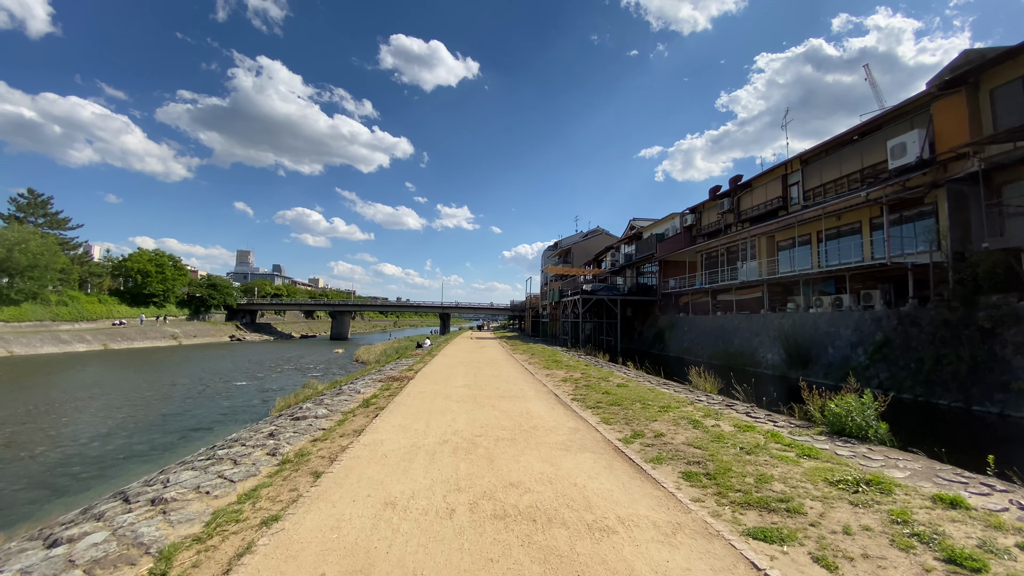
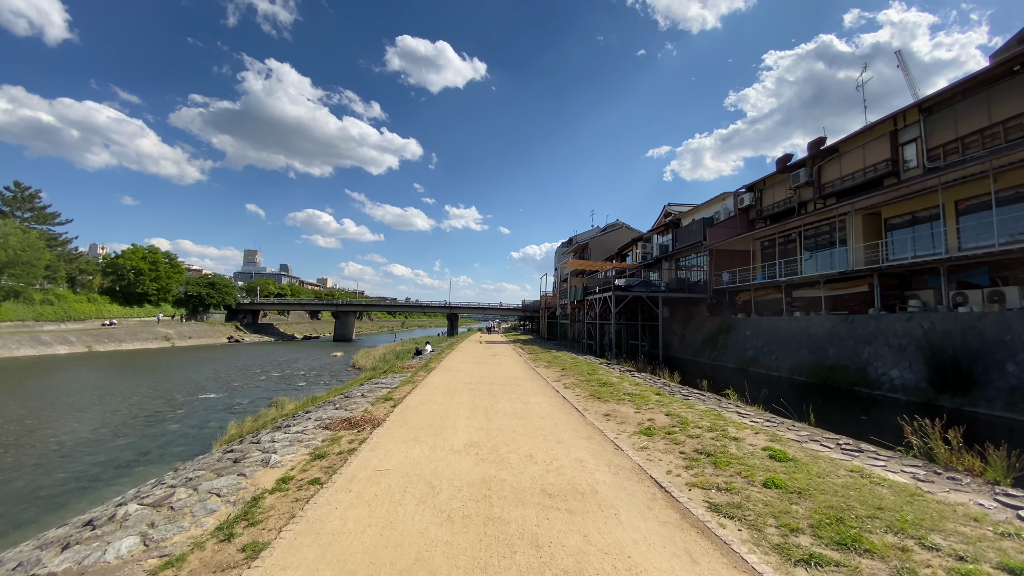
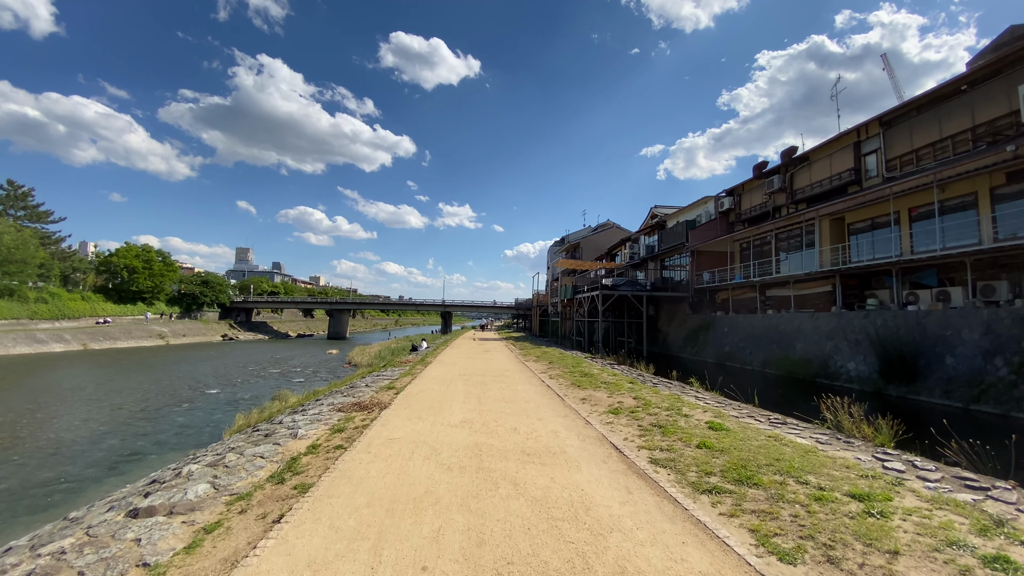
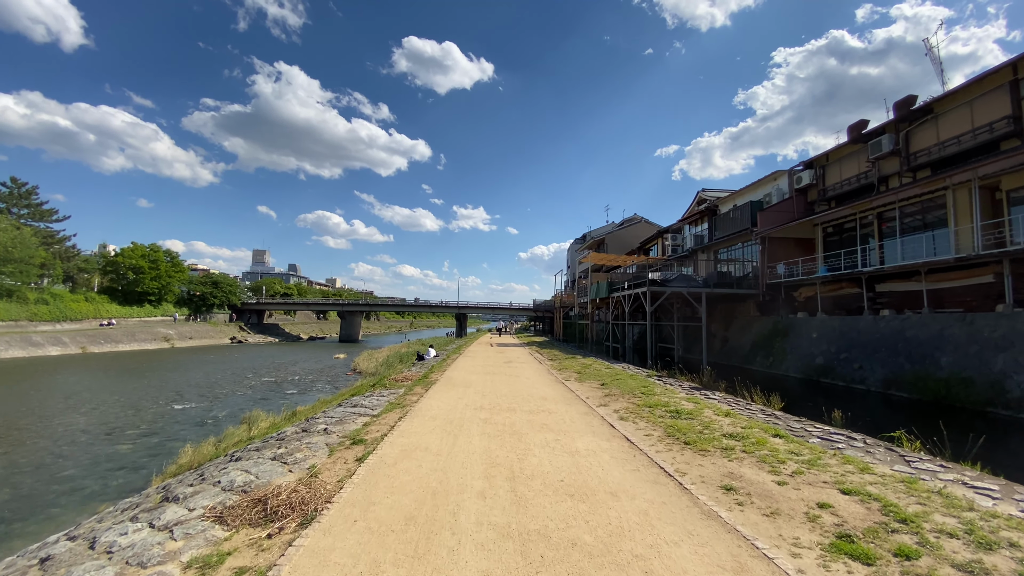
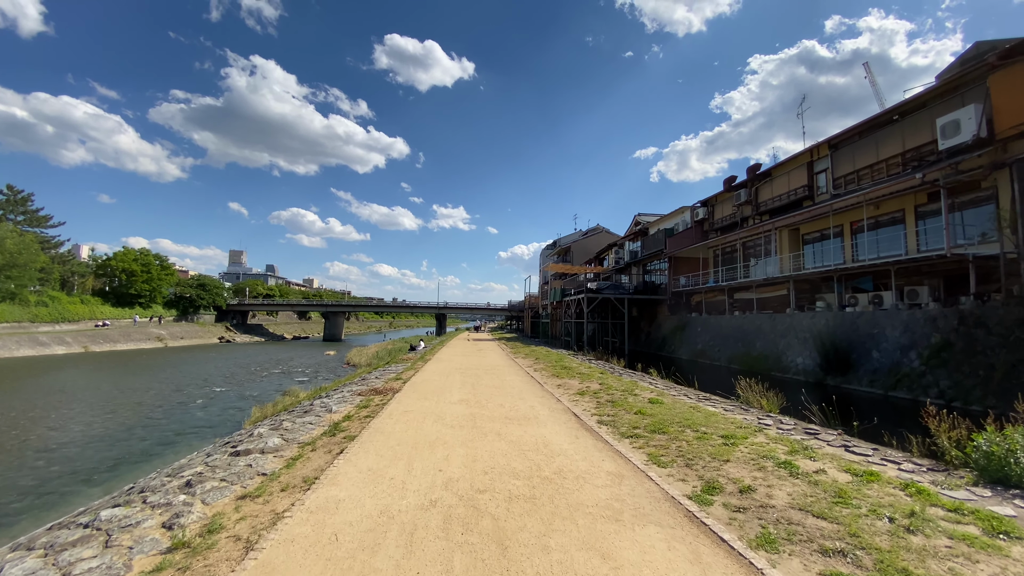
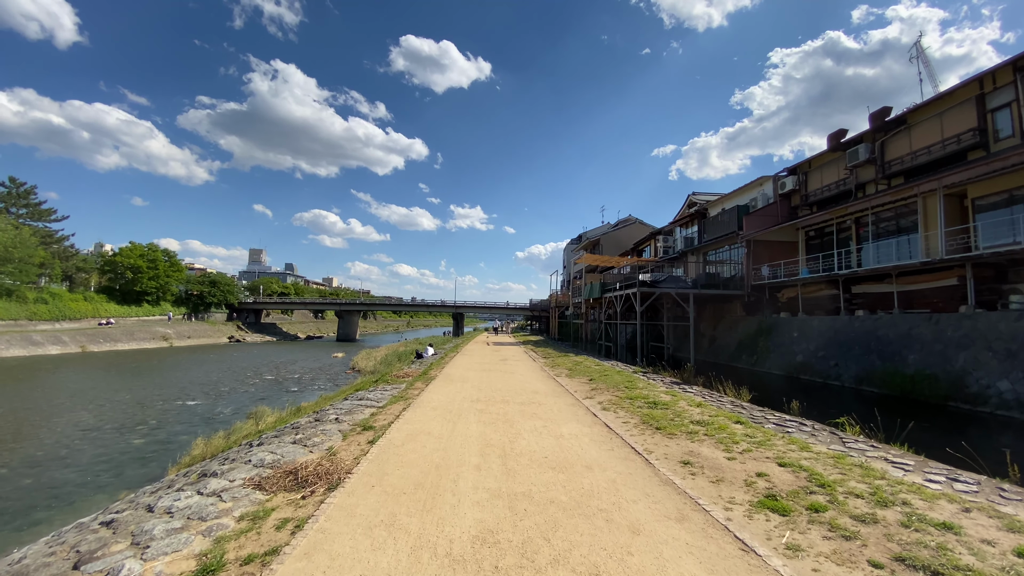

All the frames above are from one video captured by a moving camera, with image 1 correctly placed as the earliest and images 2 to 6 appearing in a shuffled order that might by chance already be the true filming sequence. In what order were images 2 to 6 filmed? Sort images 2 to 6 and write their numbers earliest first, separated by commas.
5, 3, 2, 6, 4
